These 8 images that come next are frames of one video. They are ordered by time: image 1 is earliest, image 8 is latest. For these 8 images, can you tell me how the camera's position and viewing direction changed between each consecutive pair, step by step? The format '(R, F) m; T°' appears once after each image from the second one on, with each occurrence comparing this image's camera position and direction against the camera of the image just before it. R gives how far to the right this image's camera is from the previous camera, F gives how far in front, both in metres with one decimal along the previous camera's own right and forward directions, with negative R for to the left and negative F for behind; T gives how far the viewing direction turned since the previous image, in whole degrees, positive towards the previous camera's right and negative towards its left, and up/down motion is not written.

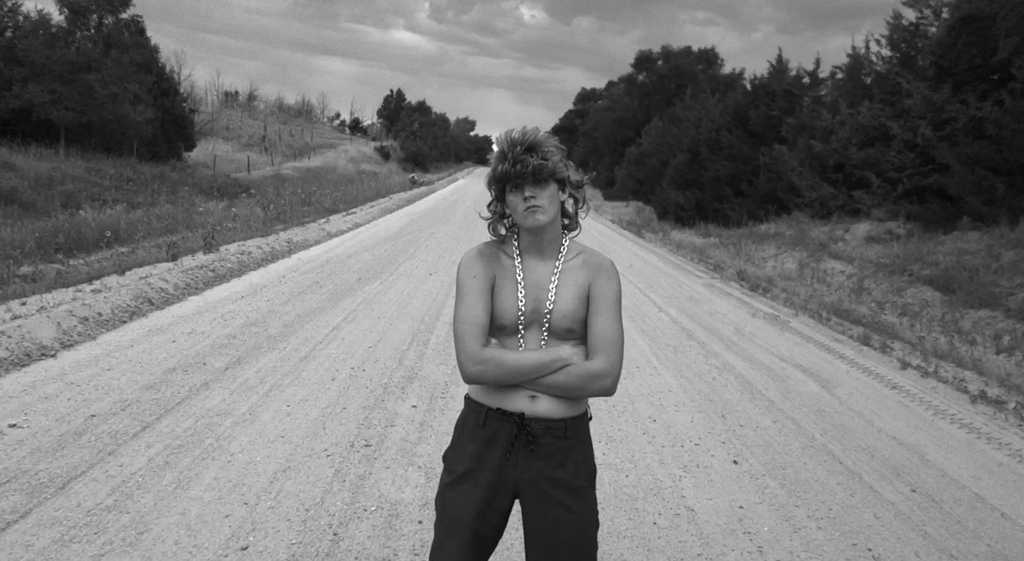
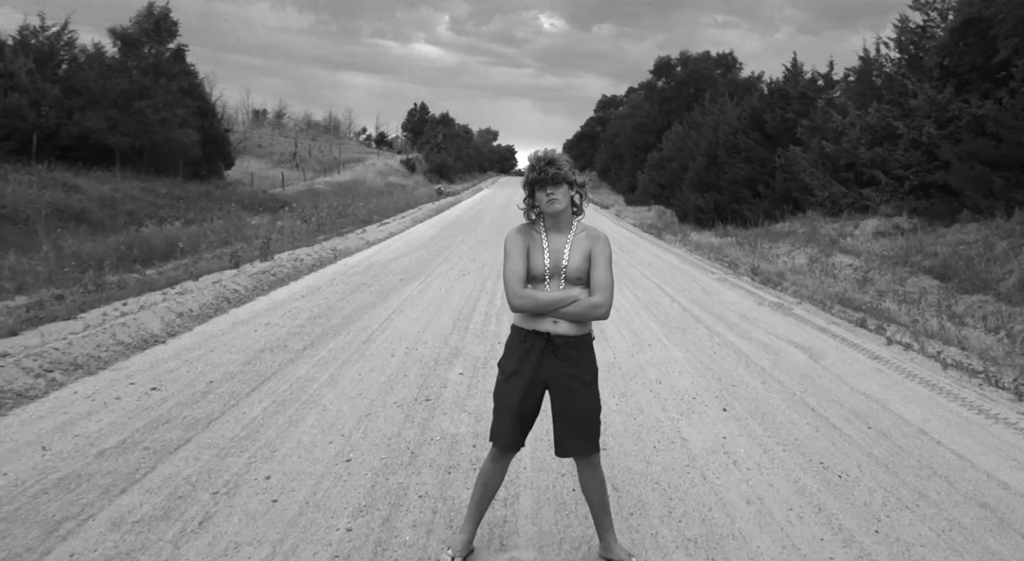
(0.0, -1.2) m; -2°
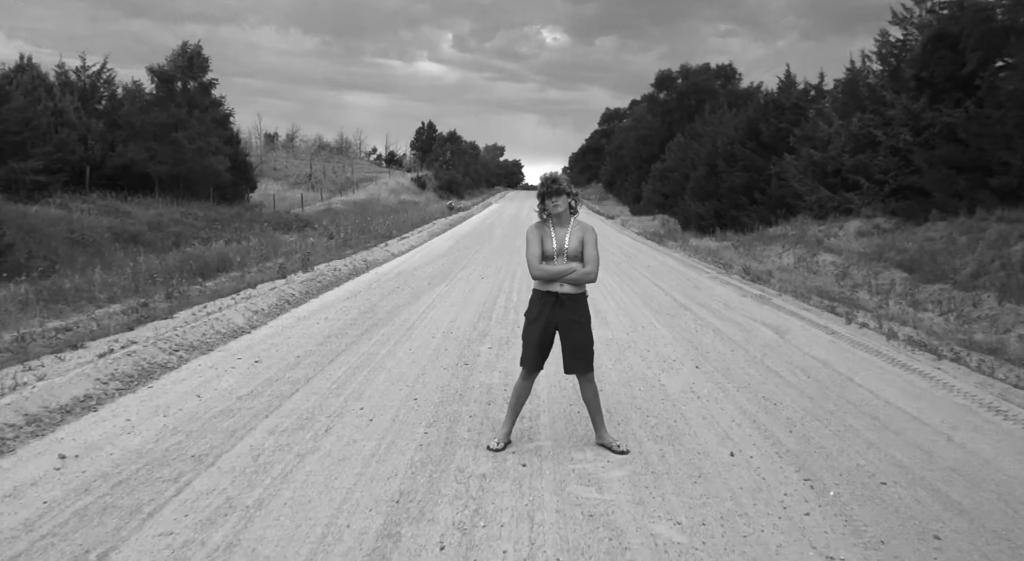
(-0.1, -1.8) m; -1°
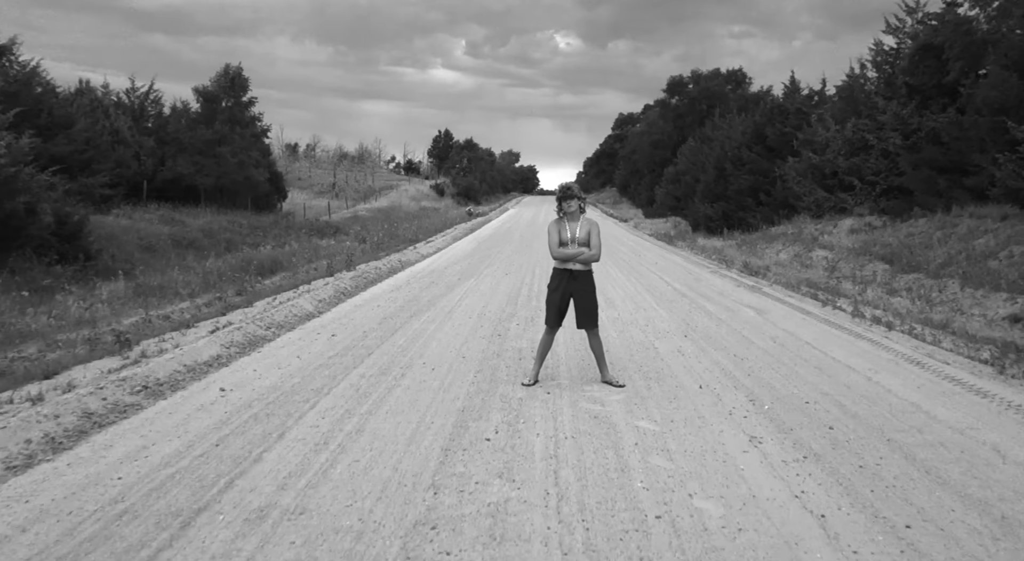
(-0.1, -1.9) m; -1°
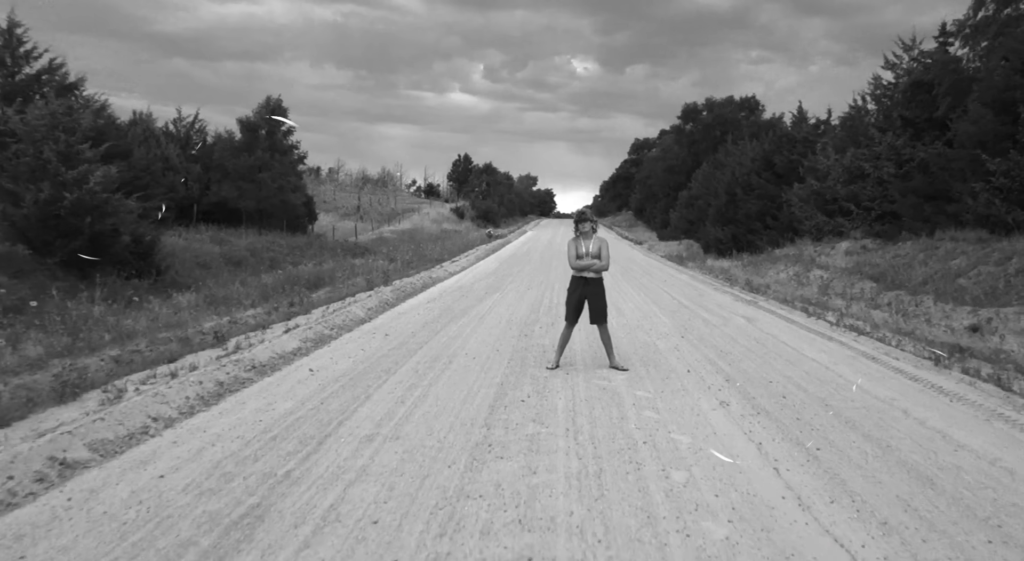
(-0.1, -1.9) m; -1°
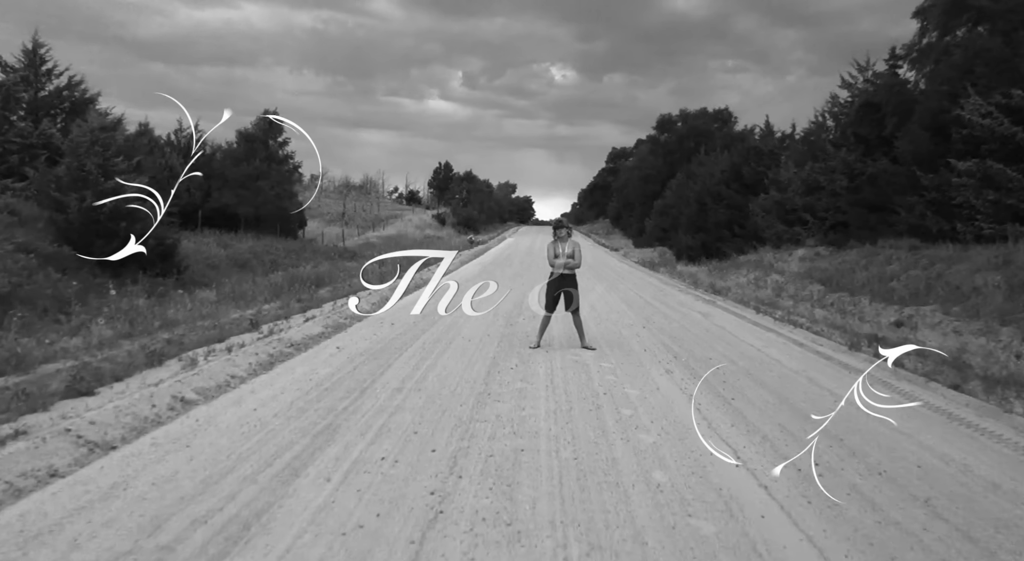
(-0.2, -2.0) m; +2°
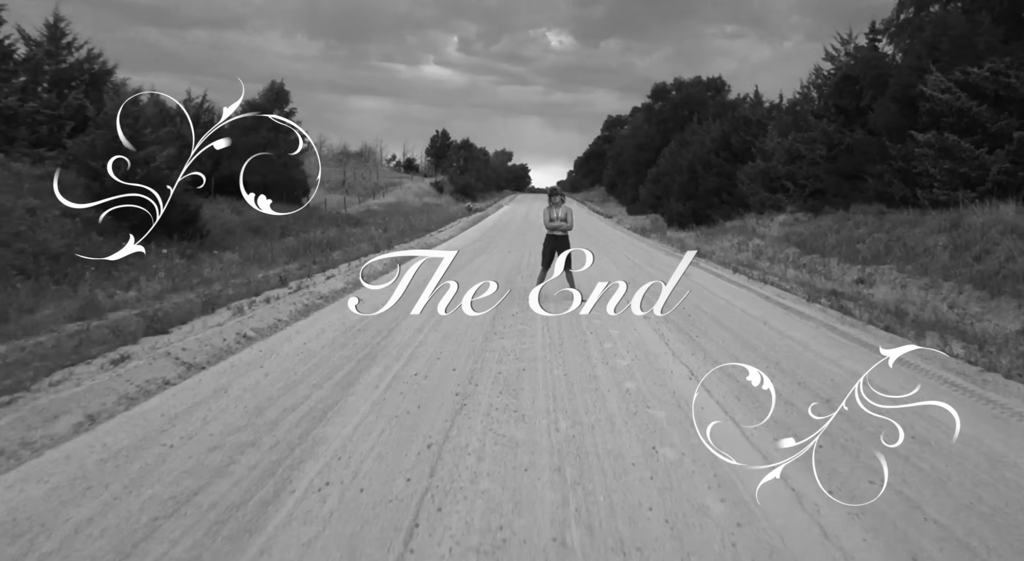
(-0.1, -1.6) m; 0°
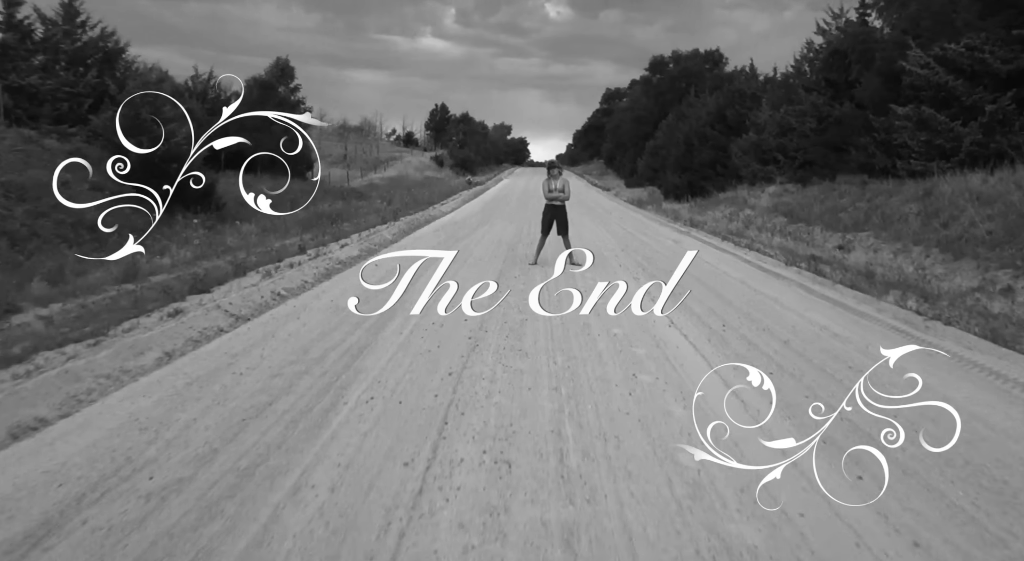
(0.0, -1.1) m; 0°
